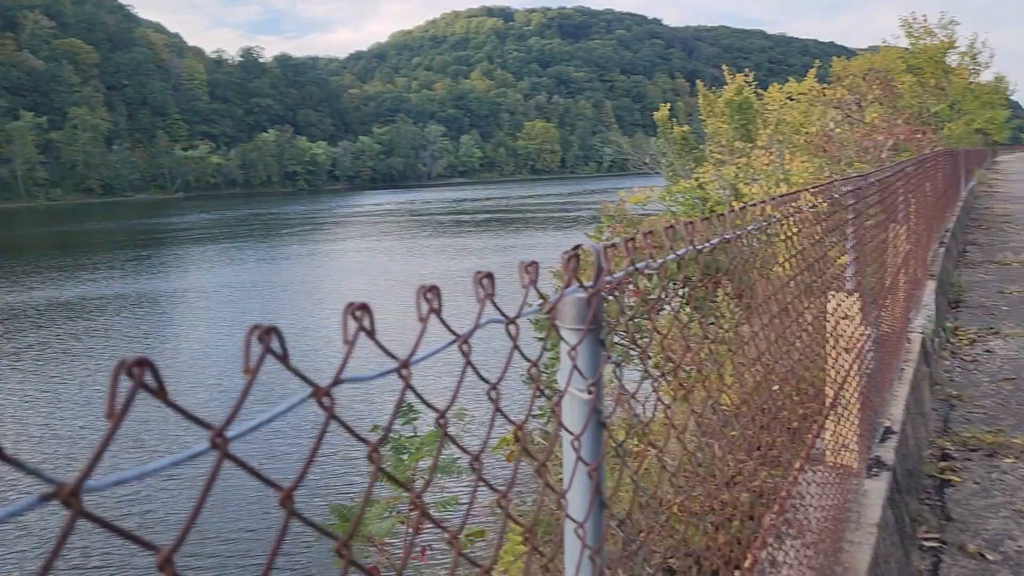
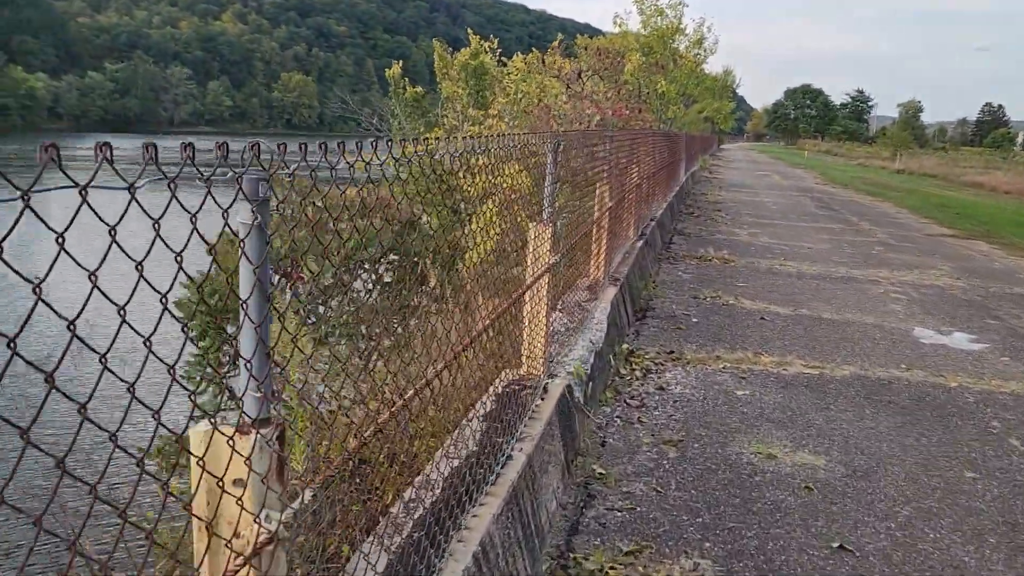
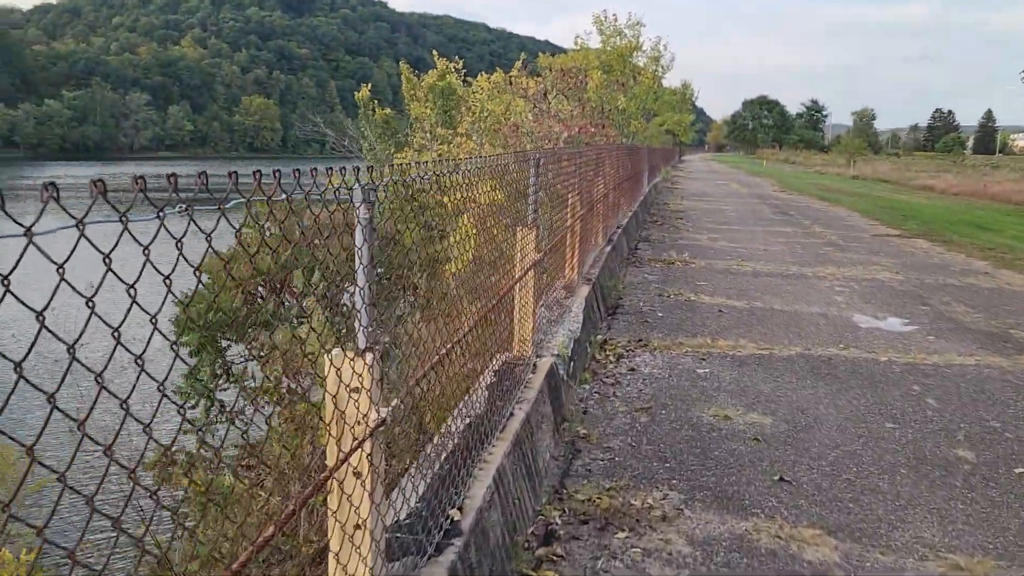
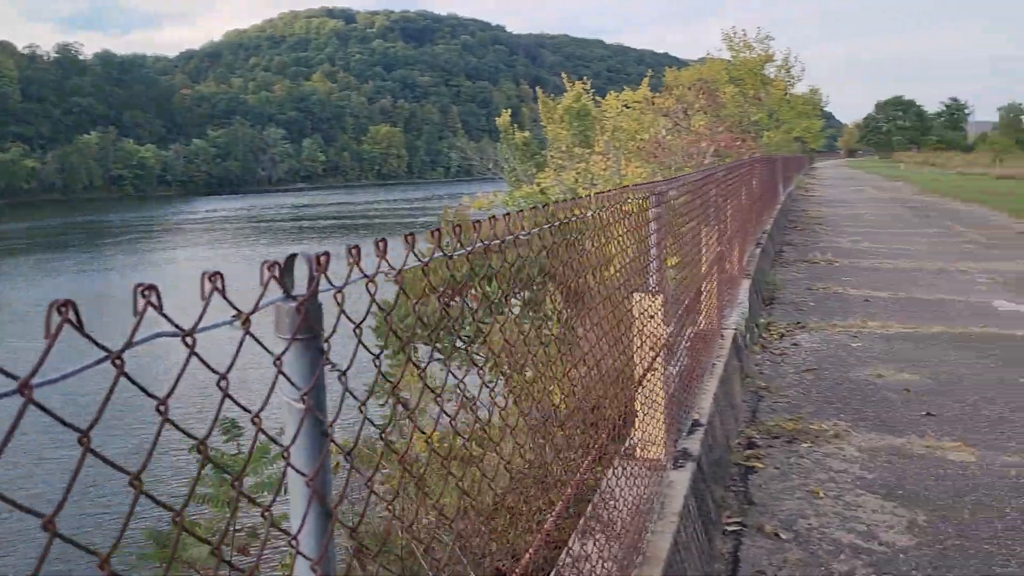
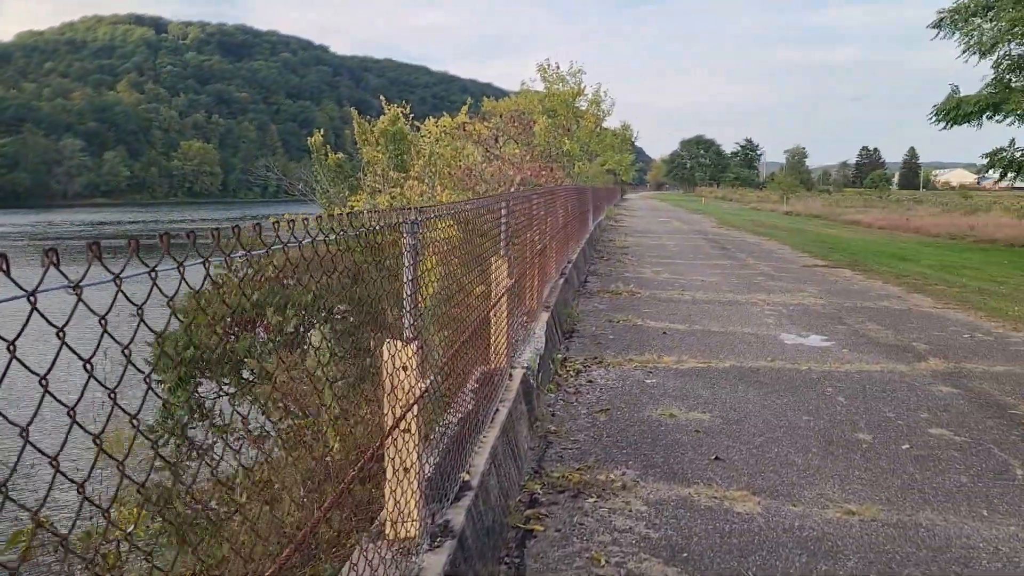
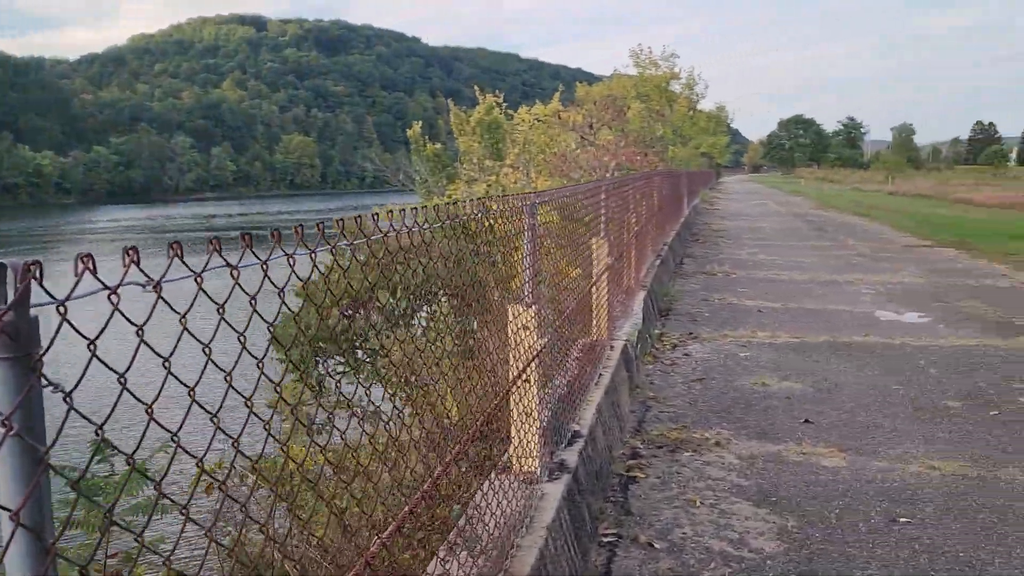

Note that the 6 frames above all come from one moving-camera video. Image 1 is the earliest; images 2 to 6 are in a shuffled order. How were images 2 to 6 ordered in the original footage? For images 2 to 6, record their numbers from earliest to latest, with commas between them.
4, 6, 5, 3, 2
